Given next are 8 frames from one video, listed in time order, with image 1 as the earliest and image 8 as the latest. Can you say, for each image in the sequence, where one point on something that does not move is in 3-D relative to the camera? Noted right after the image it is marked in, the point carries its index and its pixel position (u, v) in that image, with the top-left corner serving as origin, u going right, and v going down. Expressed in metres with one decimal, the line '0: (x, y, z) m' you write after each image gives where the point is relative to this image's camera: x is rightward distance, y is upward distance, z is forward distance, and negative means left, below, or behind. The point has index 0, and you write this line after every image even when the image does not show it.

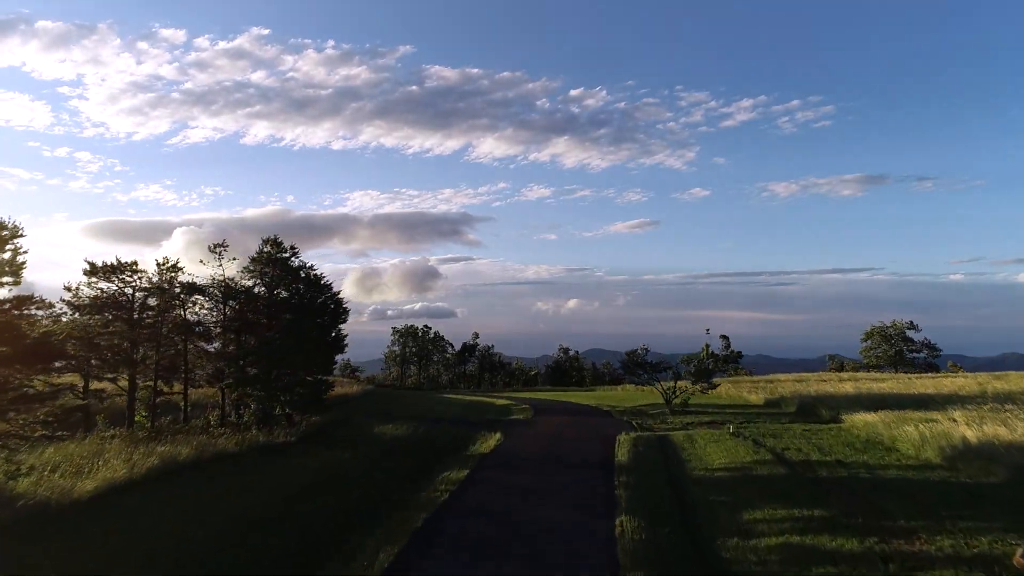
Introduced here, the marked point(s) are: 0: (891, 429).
0: (+8.1, -3.0, +13.2) m
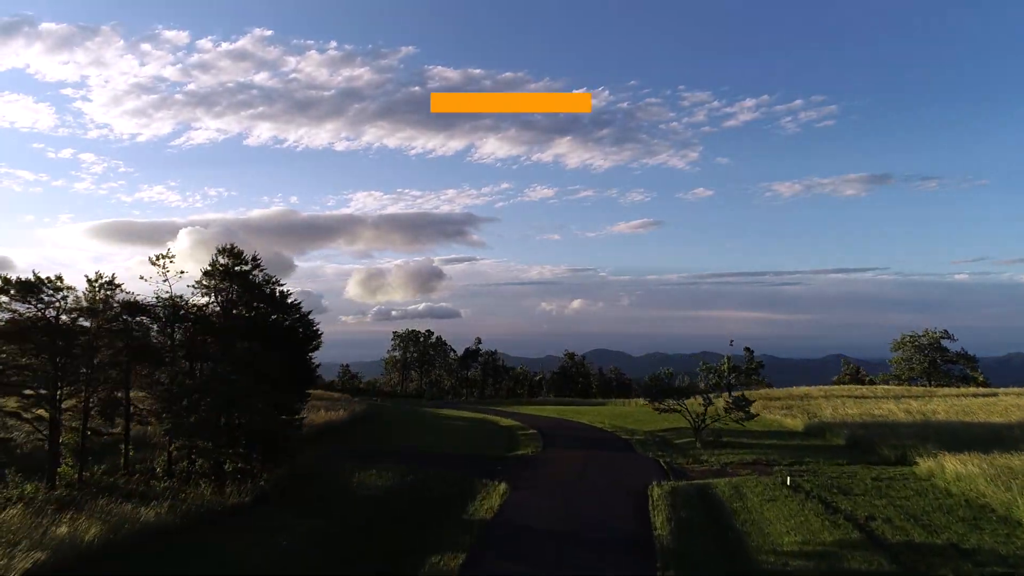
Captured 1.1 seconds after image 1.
0: (+8.2, -3.4, +10.5) m
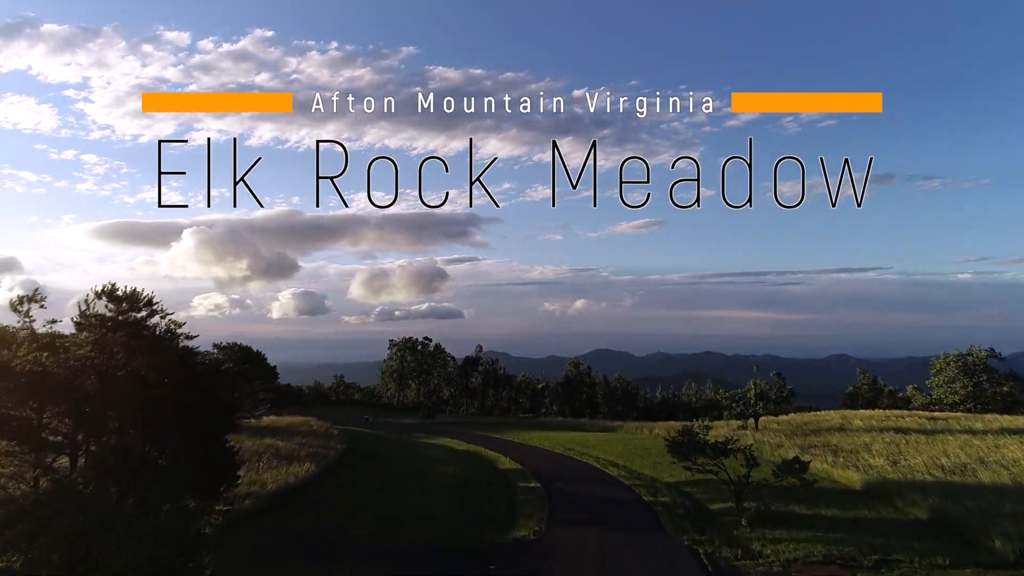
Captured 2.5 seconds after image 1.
0: (+8.1, -4.2, +6.8) m
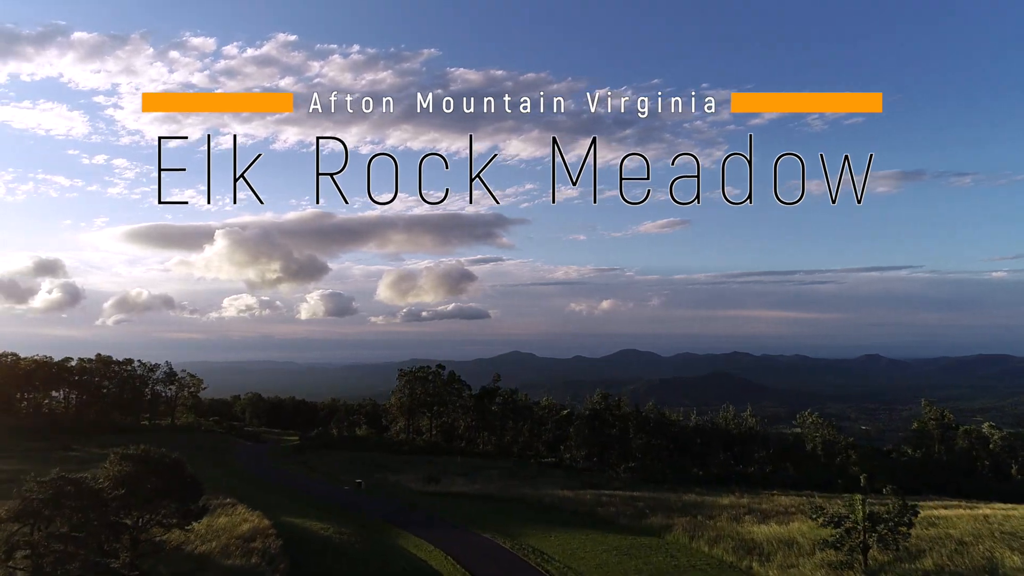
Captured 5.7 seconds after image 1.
0: (+7.6, -7.1, -1.9) m
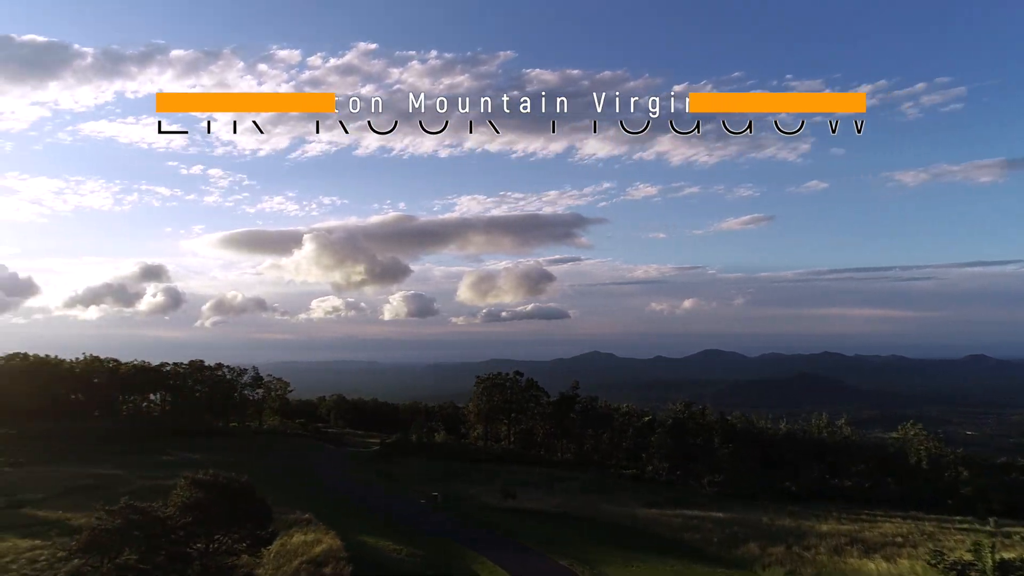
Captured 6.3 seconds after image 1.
0: (+6.9, -7.1, -5.9) m
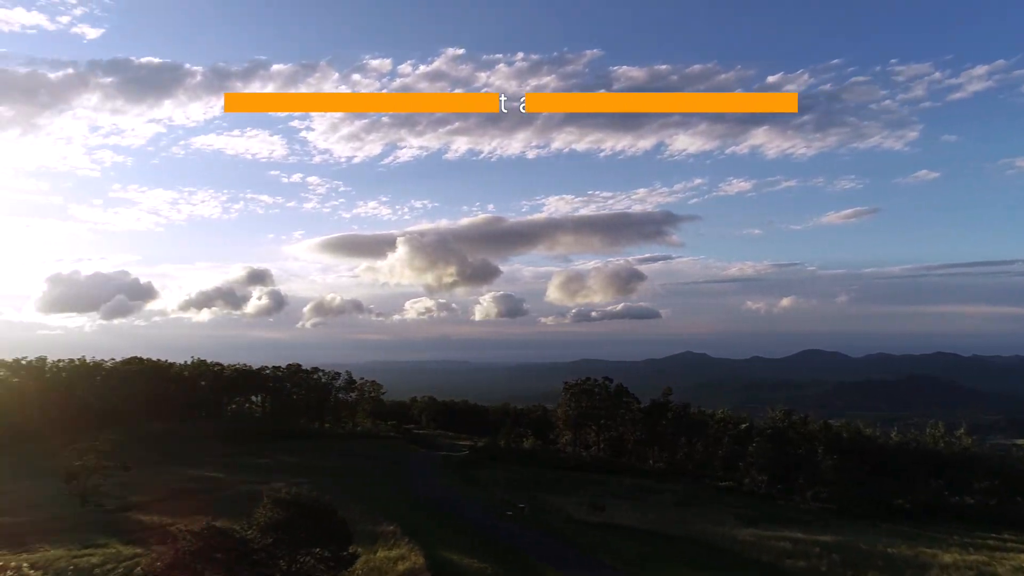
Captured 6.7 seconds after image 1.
0: (+5.6, -7.0, -9.4) m
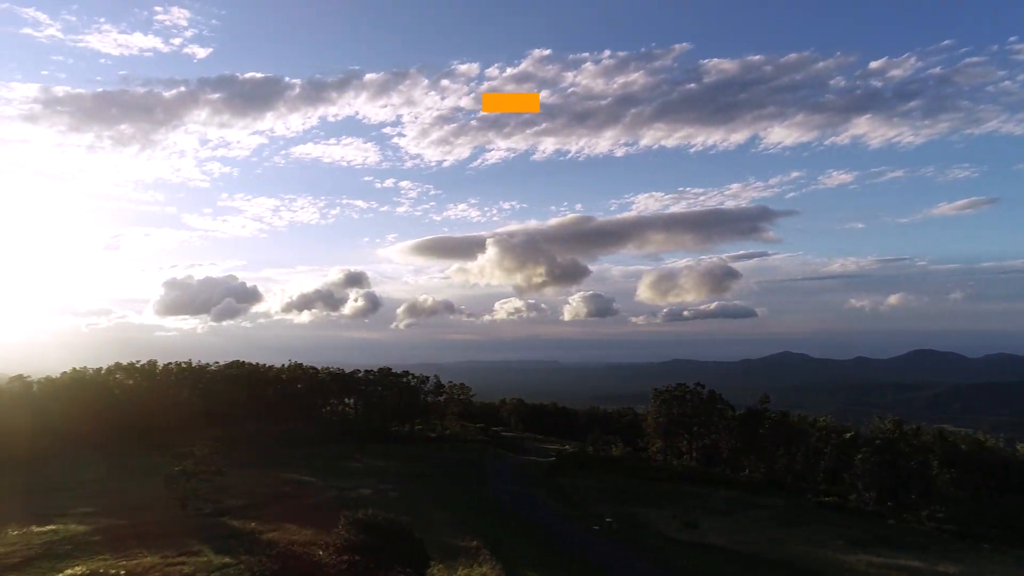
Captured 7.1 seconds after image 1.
0: (+3.8, -7.1, -12.0) m
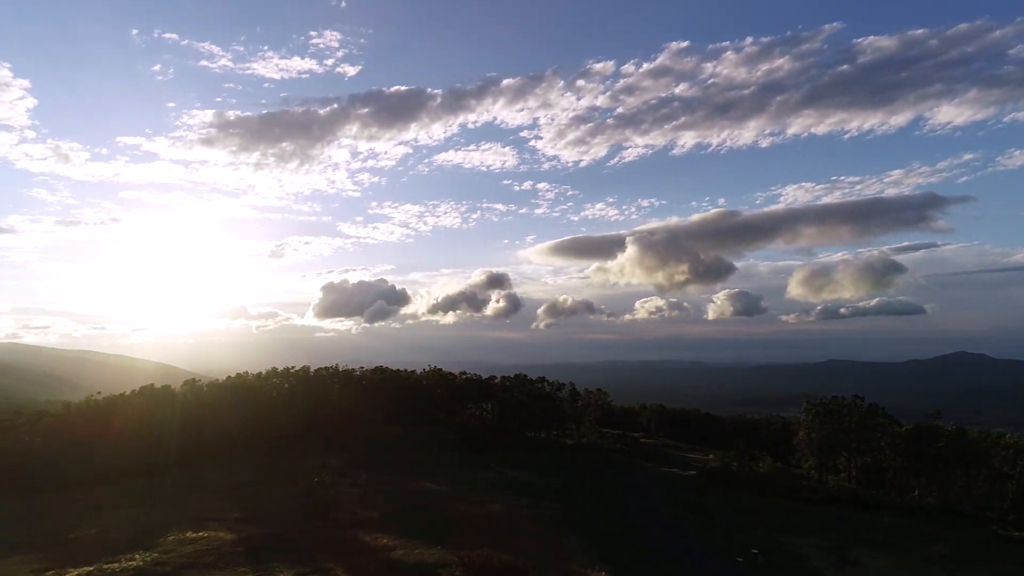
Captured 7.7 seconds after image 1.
0: (+0.1, -7.3, -14.0) m
